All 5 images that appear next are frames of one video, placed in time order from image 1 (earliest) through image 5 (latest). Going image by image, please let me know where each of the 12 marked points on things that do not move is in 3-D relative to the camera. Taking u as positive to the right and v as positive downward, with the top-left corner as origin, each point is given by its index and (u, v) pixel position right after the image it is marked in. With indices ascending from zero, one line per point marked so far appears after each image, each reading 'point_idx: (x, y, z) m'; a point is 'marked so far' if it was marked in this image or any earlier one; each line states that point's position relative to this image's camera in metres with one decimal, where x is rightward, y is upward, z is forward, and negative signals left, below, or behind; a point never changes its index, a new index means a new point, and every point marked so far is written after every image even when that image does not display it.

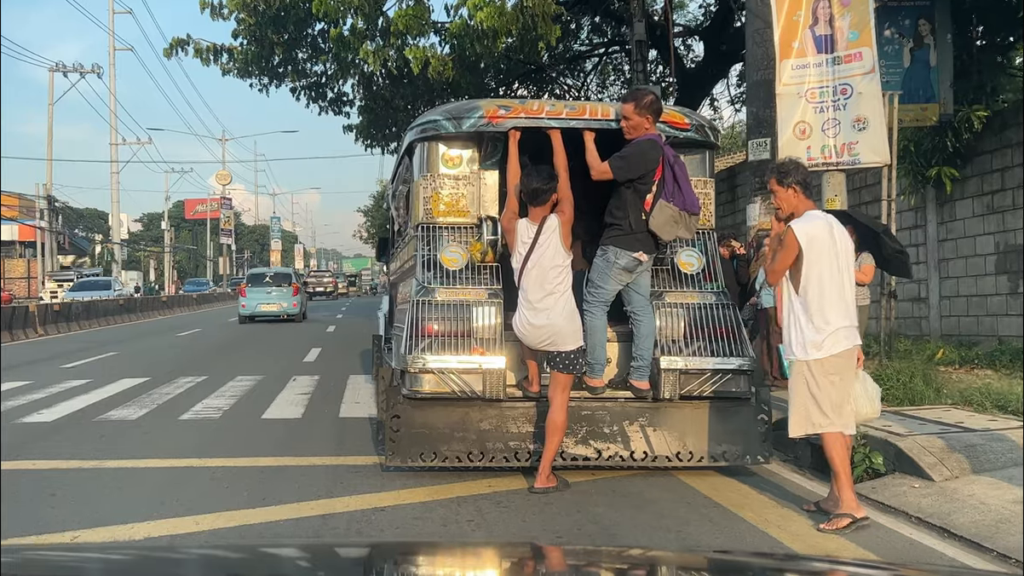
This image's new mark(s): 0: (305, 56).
0: (-3.5, +3.9, +14.5) m
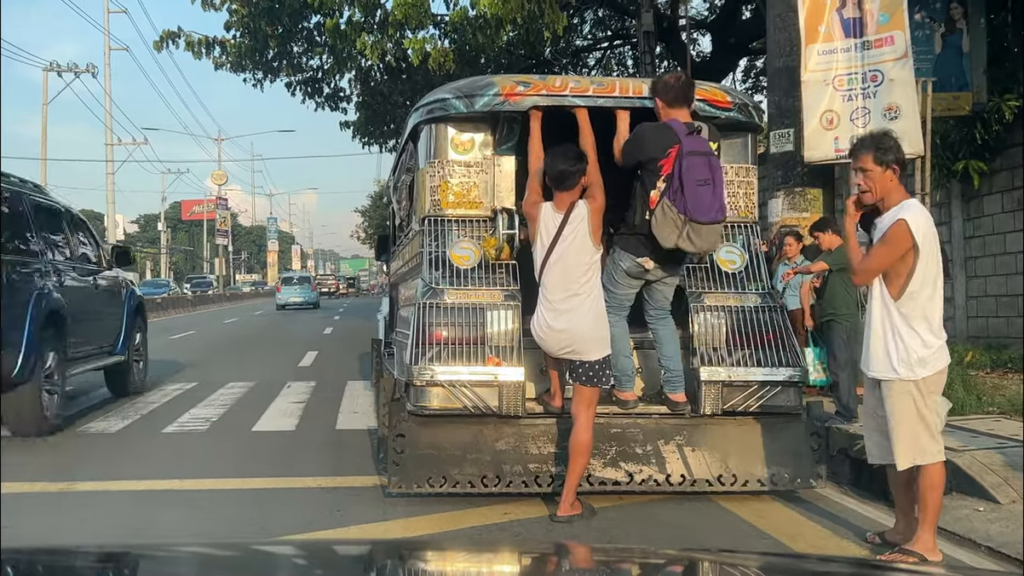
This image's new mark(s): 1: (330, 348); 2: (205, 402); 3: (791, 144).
0: (-3.4, +3.9, +14.1) m
1: (-3.6, -1.2, +17.2) m
2: (-3.2, -1.2, +9.1) m
3: (+2.7, +1.4, +8.4) m
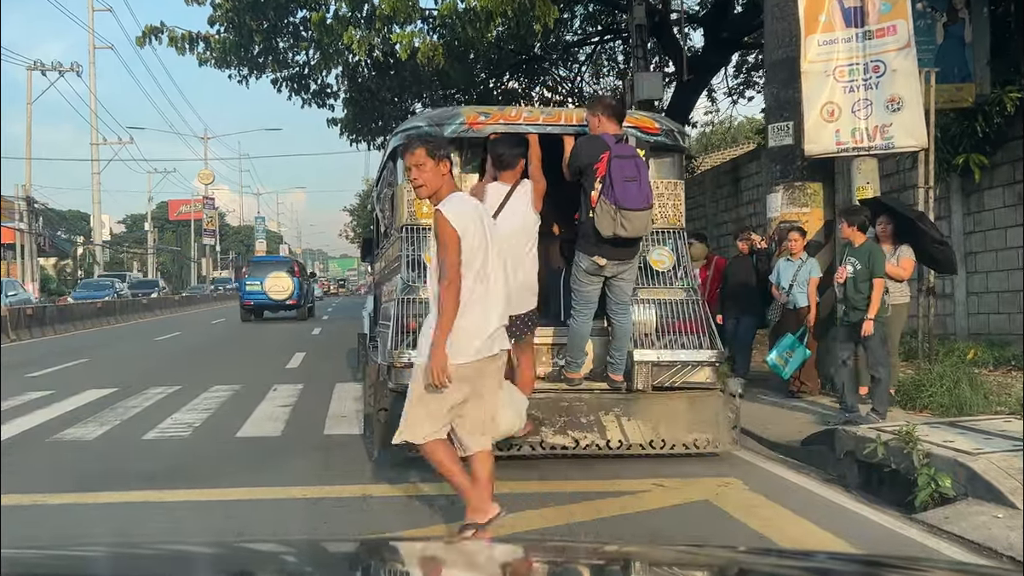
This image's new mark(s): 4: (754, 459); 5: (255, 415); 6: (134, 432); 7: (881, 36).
0: (-3.6, +3.9, +13.9) m
1: (-3.8, -1.2, +16.9) m
2: (-3.3, -1.2, +8.9) m
3: (+2.6, +1.4, +8.3) m
4: (+1.8, -1.2, +6.3) m
5: (-2.5, -1.3, +8.6) m
6: (-3.3, -1.2, +7.5) m
7: (+3.0, +2.1, +7.1) m
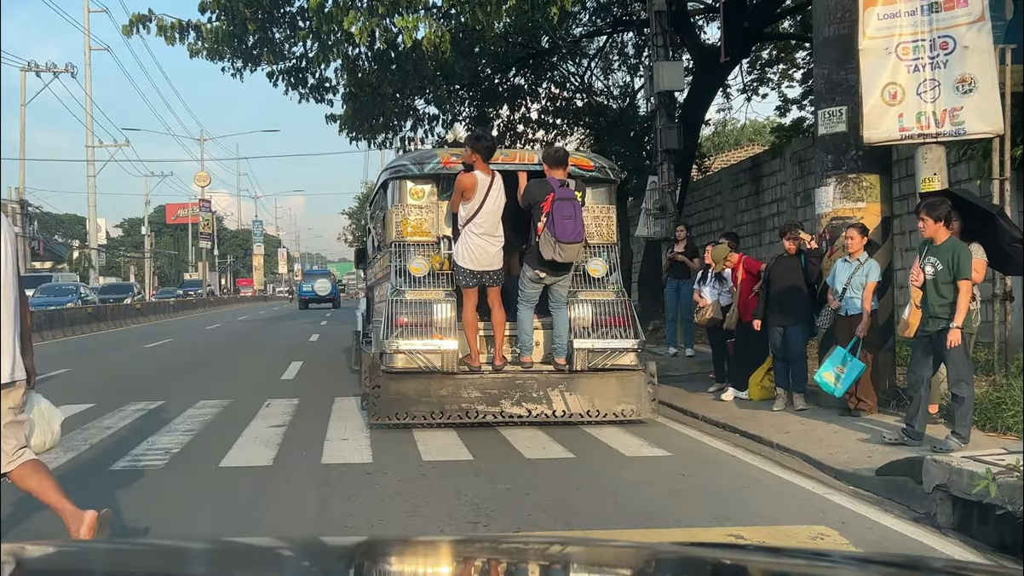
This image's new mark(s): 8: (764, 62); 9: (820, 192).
0: (-3.5, +3.8, +13.2) m
1: (-3.7, -1.3, +16.2) m
2: (-3.2, -1.3, +8.2) m
3: (+2.8, +1.4, +7.6) m
4: (+1.9, -1.3, +5.7) m
5: (-2.4, -1.3, +7.9) m
6: (-3.2, -1.3, +6.8) m
7: (+3.1, +2.0, +6.4) m
8: (+5.3, +4.7, +18.1) m
9: (+2.7, +0.8, +7.9) m
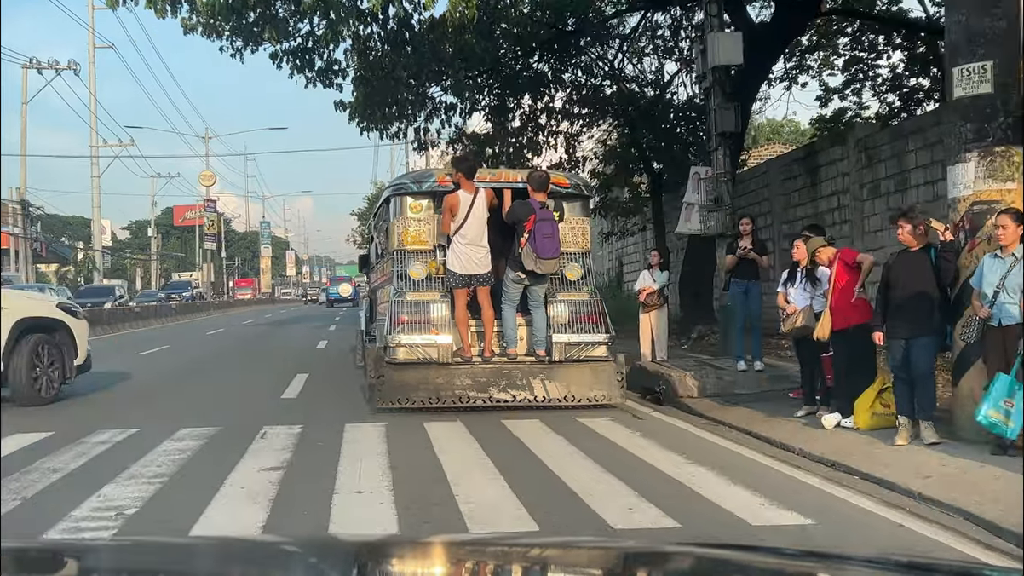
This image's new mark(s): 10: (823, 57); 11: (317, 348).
0: (-3.1, +3.8, +12.0) m
1: (-3.3, -1.3, +15.1) m
2: (-2.9, -1.3, +7.1) m
3: (+3.1, +1.4, +6.4) m
4: (+2.2, -1.3, +4.5) m
5: (-2.1, -1.3, +6.7) m
6: (-2.8, -1.3, +5.7) m
7: (+3.5, +2.0, +5.2) m
8: (+5.7, +4.7, +16.8) m
9: (+3.0, +0.8, +6.7) m
10: (+6.2, +4.6, +17.2) m
11: (-4.1, -1.3, +18.4) m
